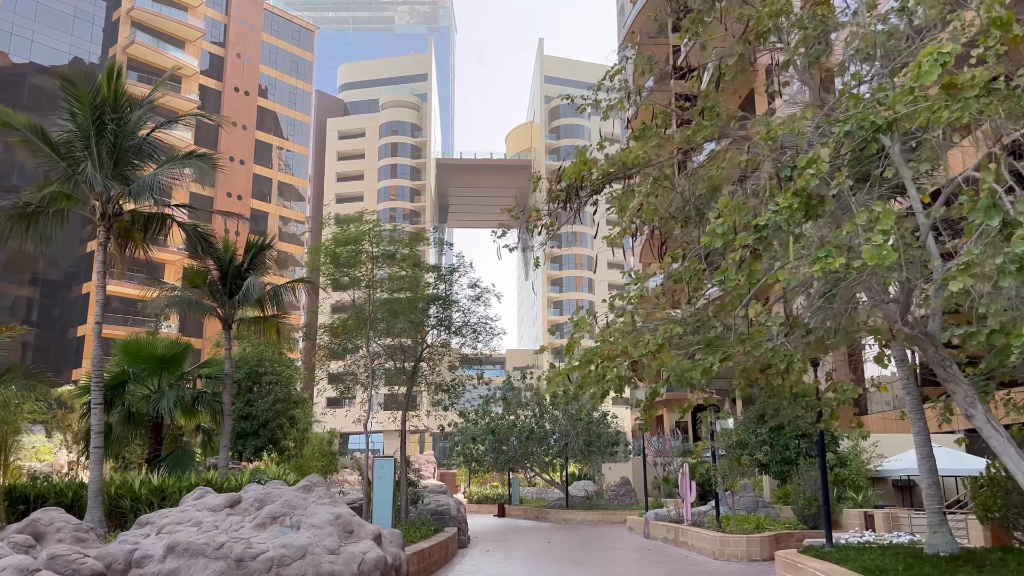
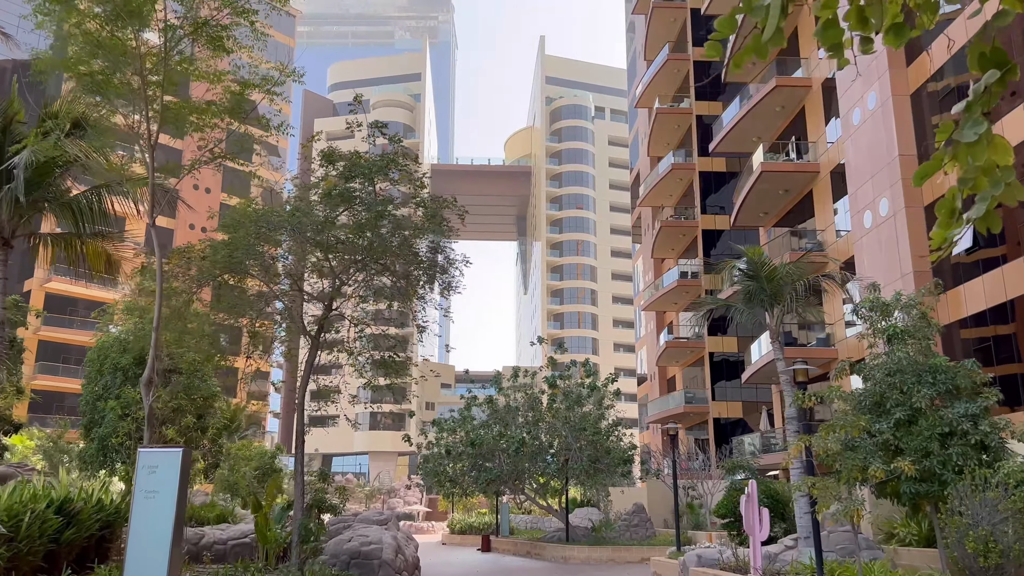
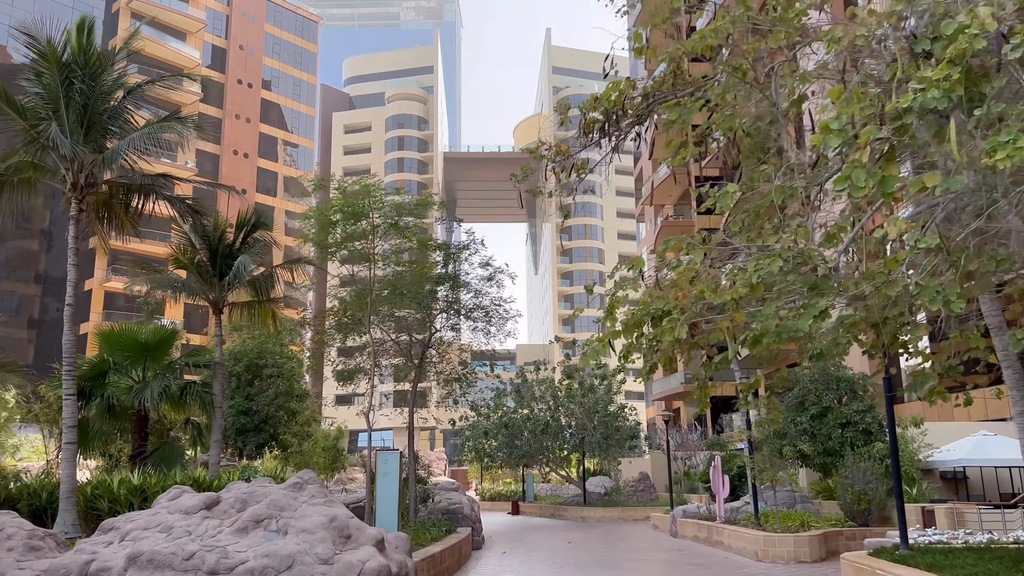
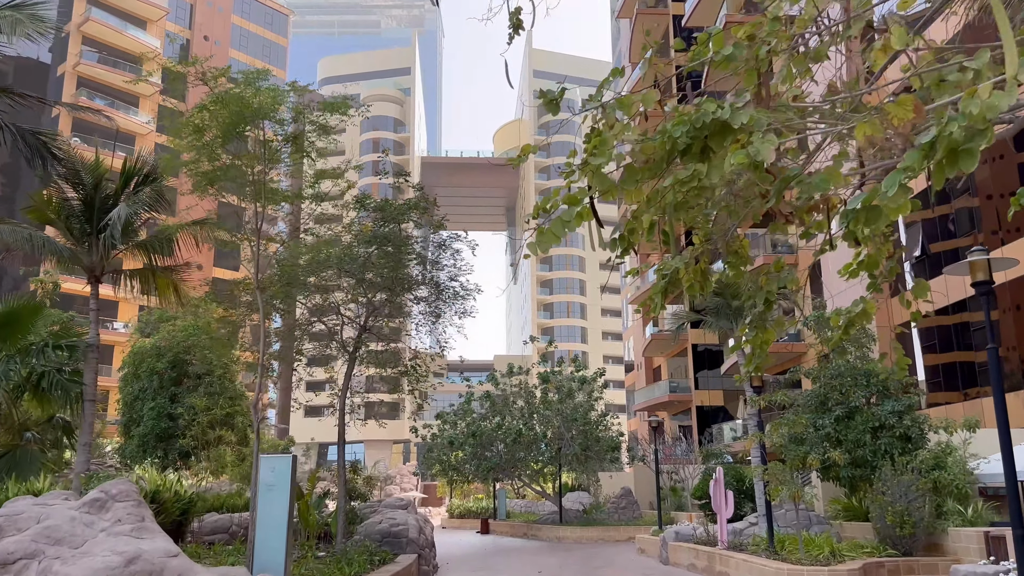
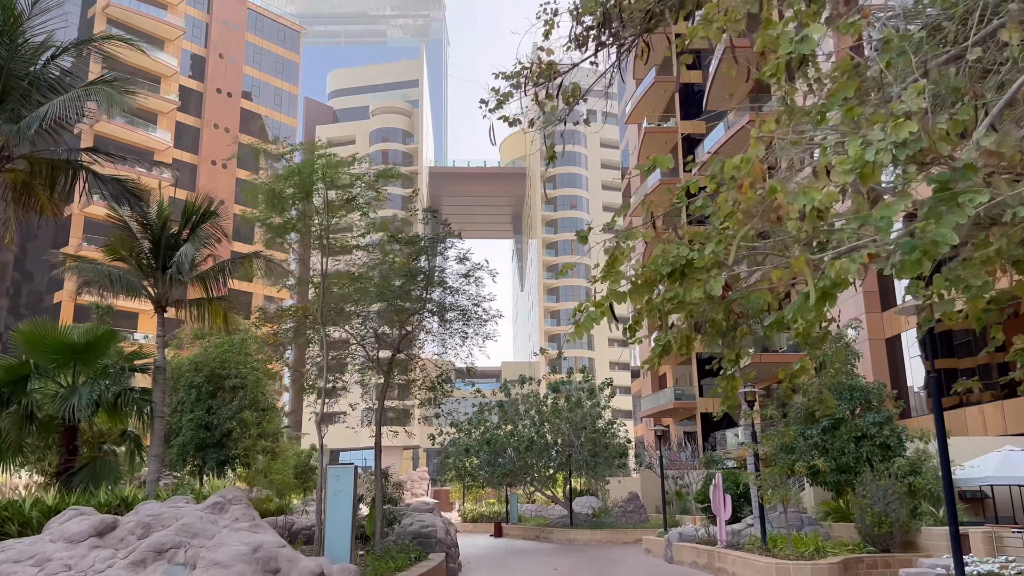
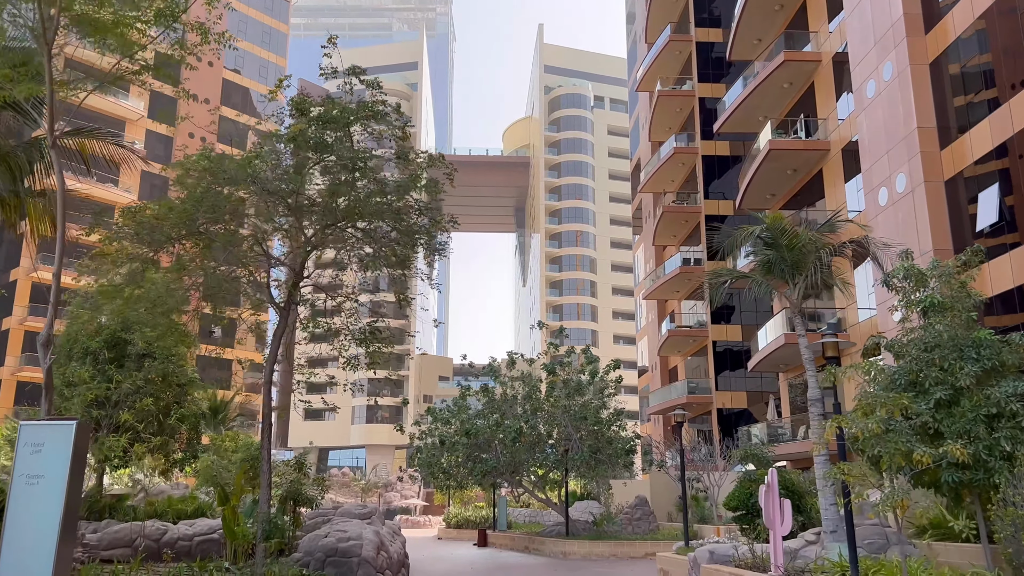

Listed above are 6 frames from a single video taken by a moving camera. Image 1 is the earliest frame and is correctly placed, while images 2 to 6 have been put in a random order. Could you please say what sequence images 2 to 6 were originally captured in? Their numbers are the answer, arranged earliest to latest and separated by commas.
3, 5, 4, 2, 6
